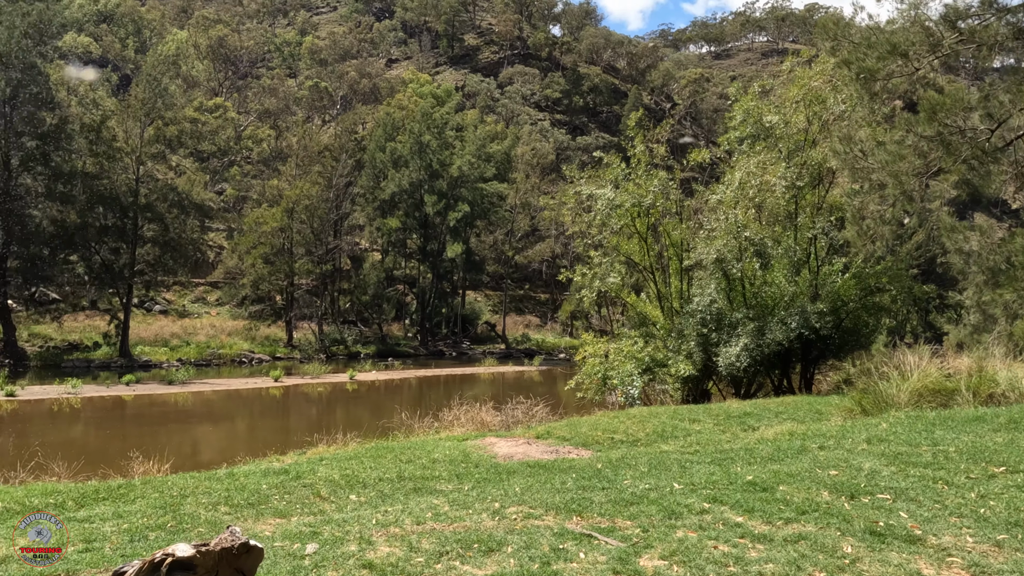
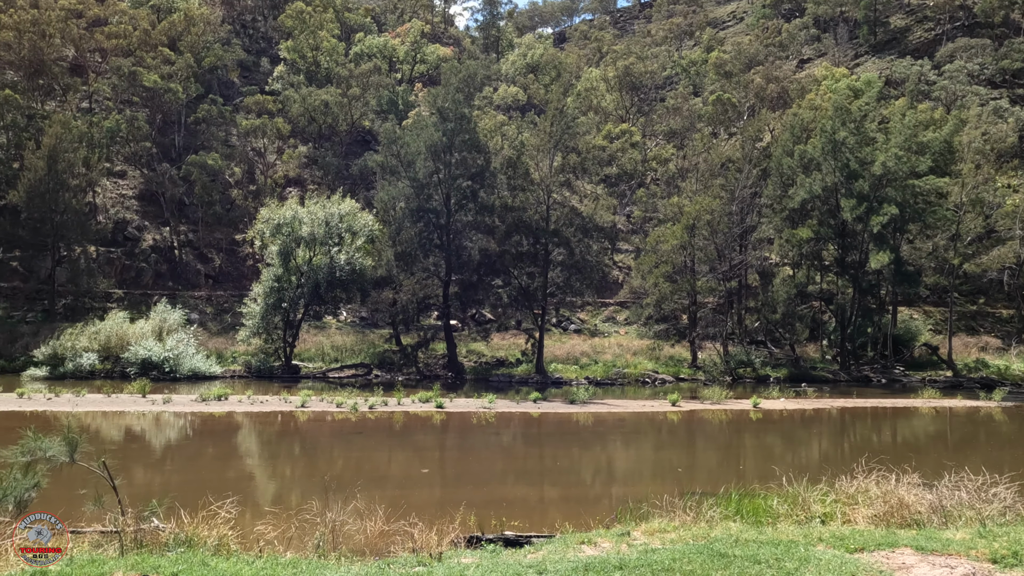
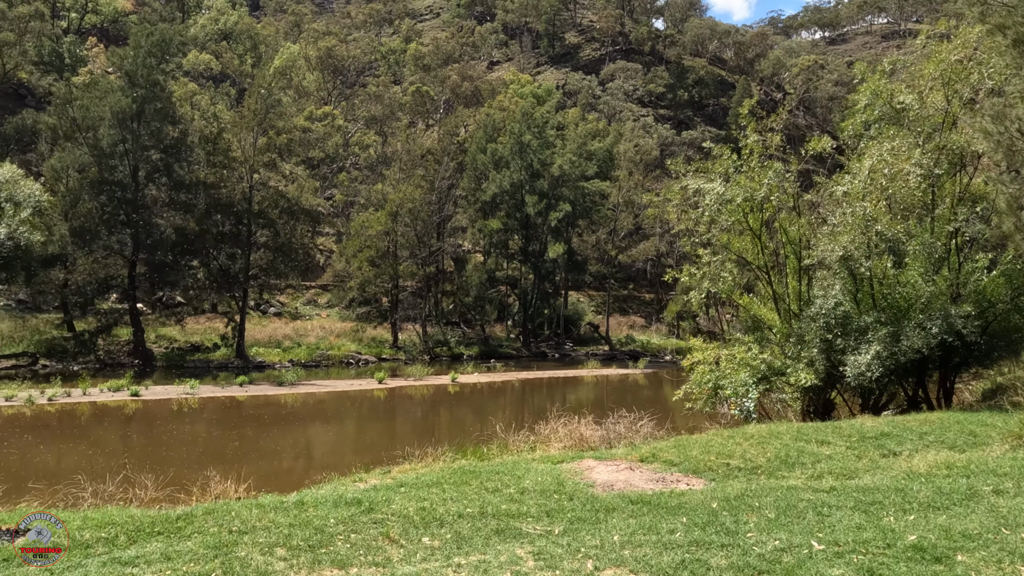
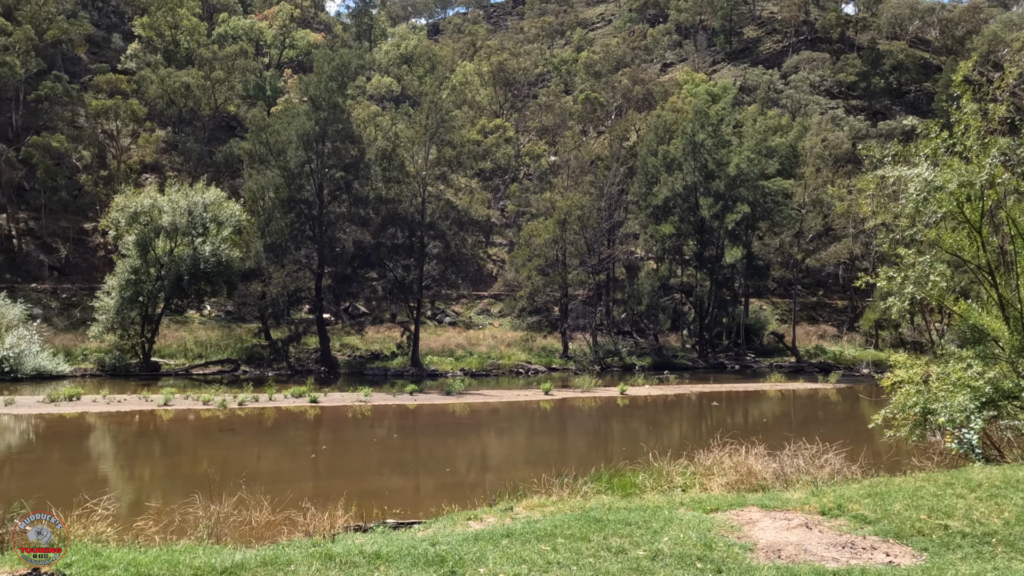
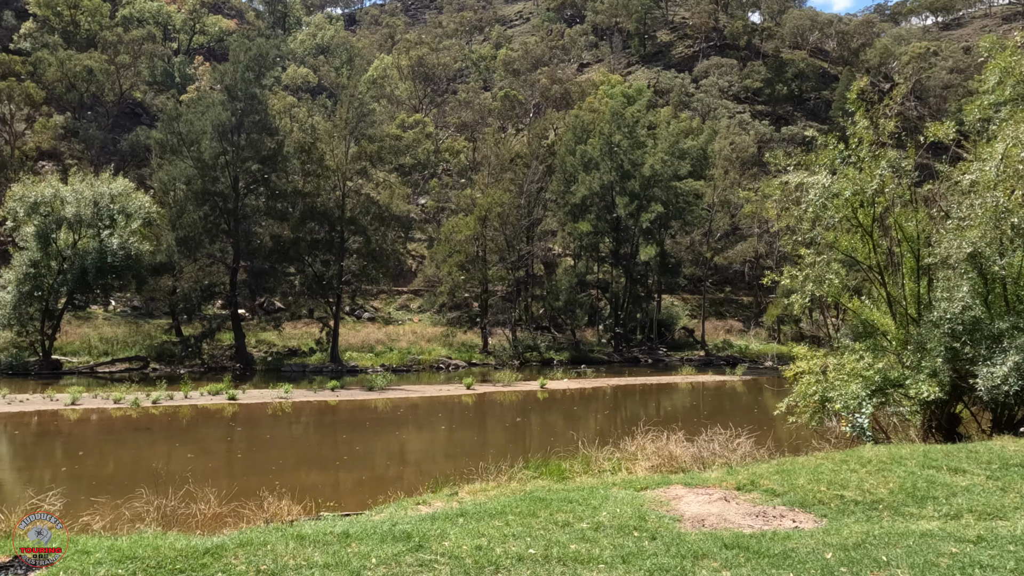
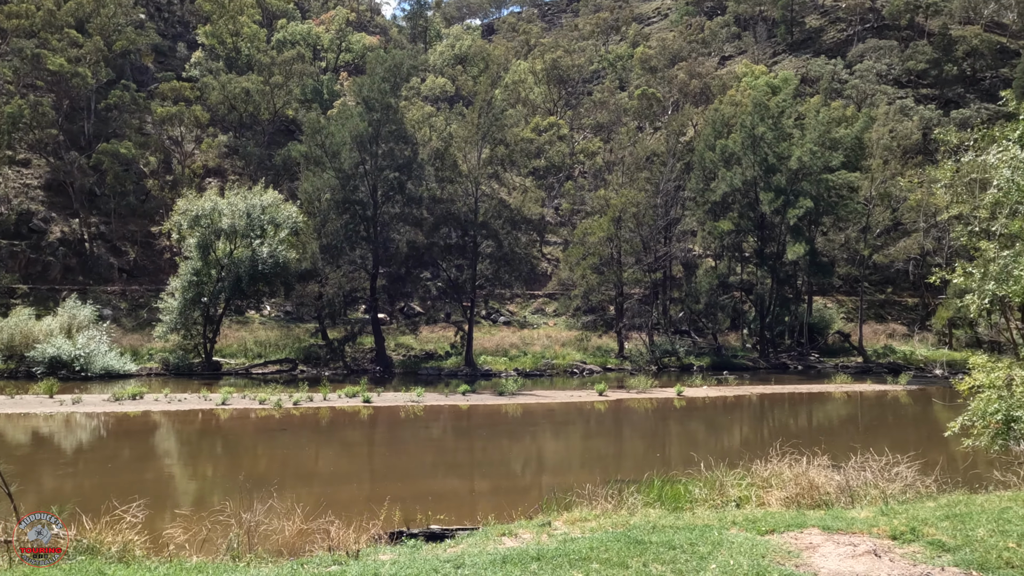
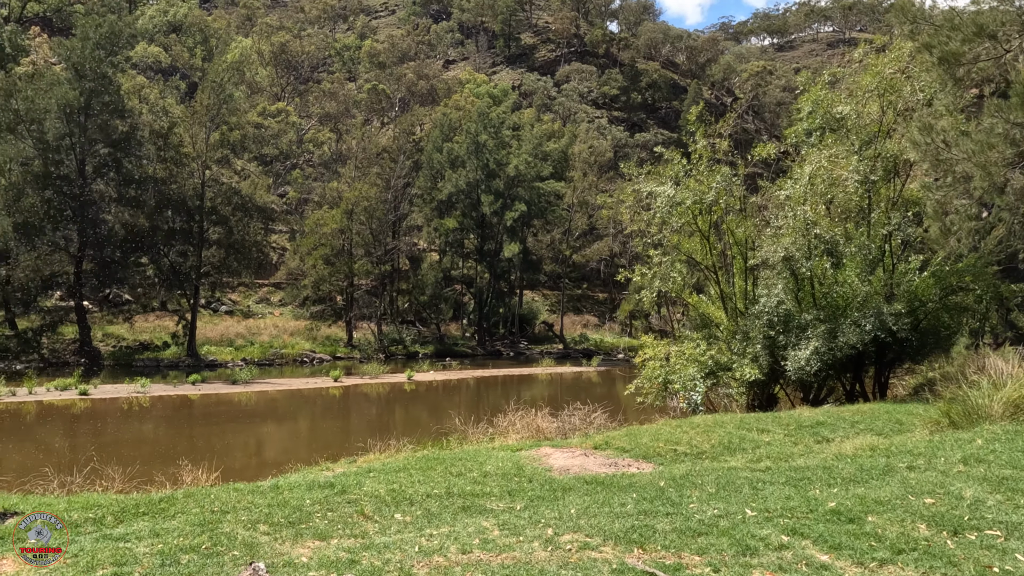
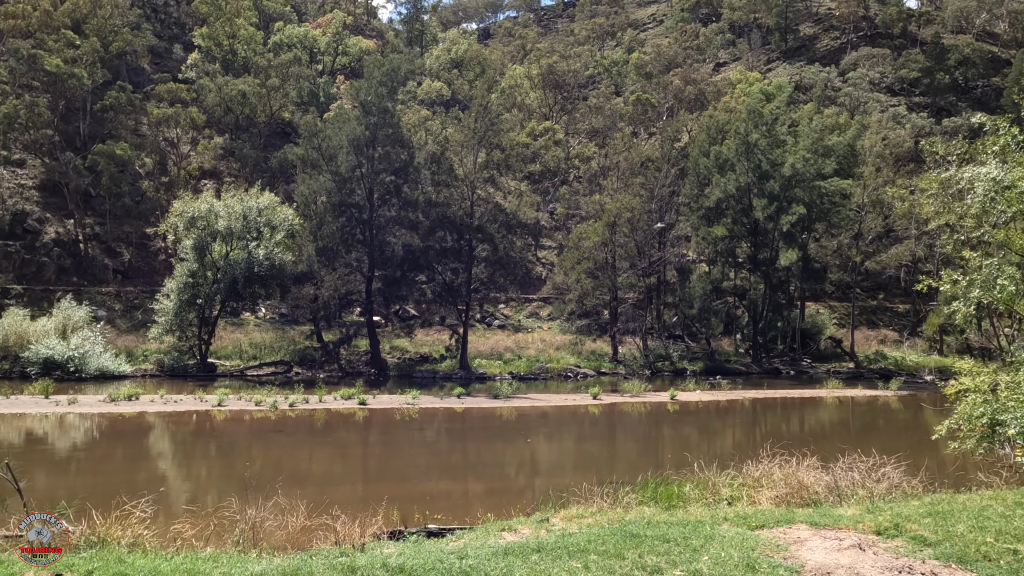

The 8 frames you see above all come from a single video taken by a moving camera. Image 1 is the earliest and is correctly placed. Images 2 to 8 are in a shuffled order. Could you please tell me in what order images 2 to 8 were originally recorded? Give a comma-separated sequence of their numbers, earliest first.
7, 3, 5, 4, 8, 2, 6
